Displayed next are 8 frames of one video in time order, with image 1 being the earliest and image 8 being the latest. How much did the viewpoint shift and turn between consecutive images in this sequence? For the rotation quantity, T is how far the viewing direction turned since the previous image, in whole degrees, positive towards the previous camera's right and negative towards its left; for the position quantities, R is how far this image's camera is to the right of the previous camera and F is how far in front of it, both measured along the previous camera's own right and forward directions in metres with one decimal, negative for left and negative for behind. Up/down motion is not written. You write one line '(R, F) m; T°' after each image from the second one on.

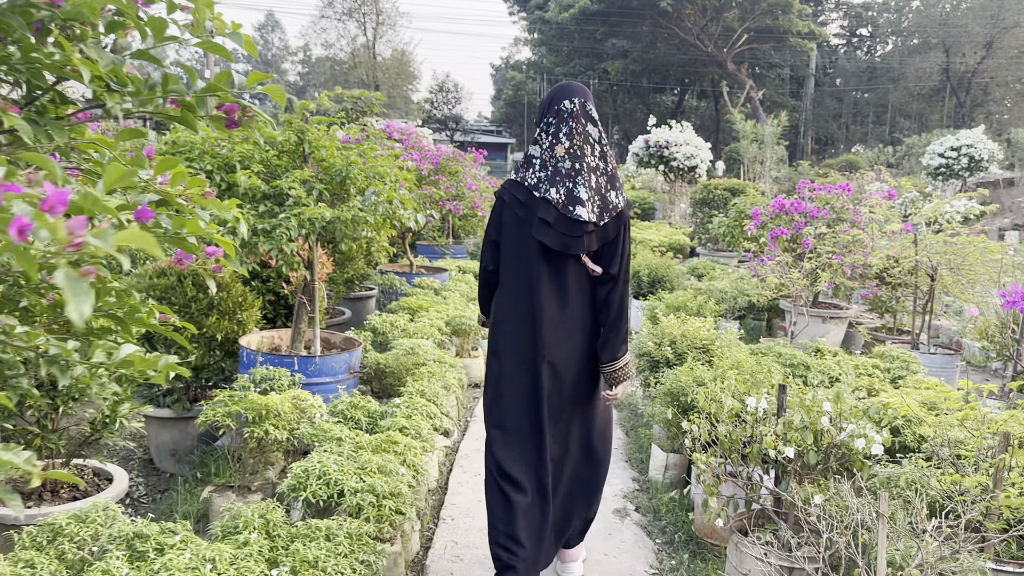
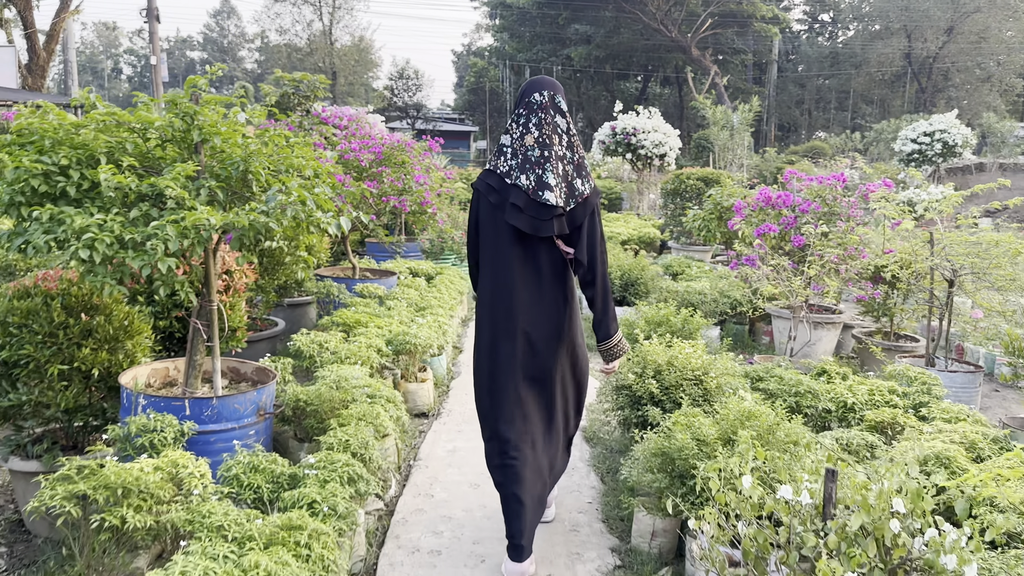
(+0.1, +0.7) m; +2°
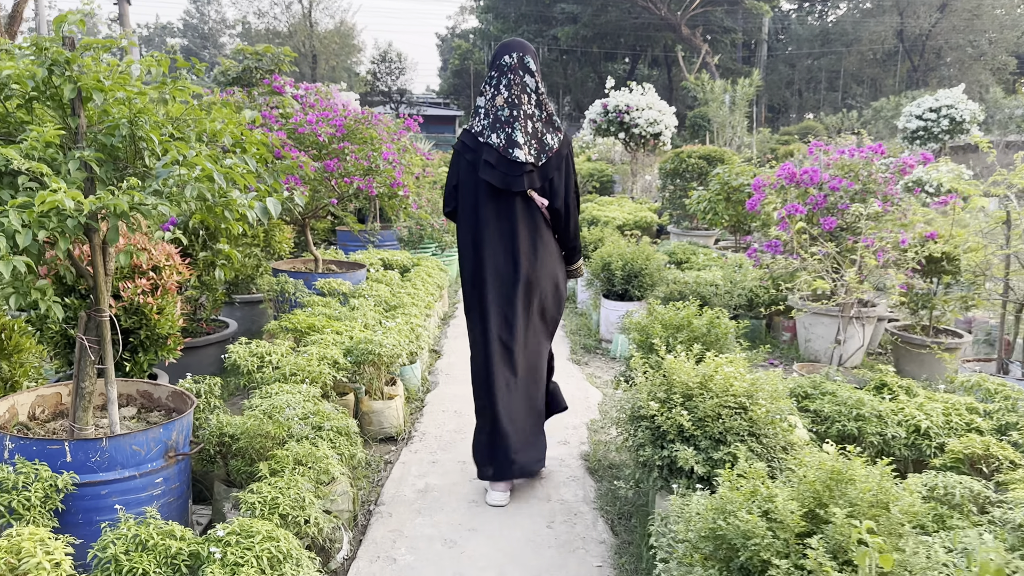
(0.0, +0.7) m; +1°
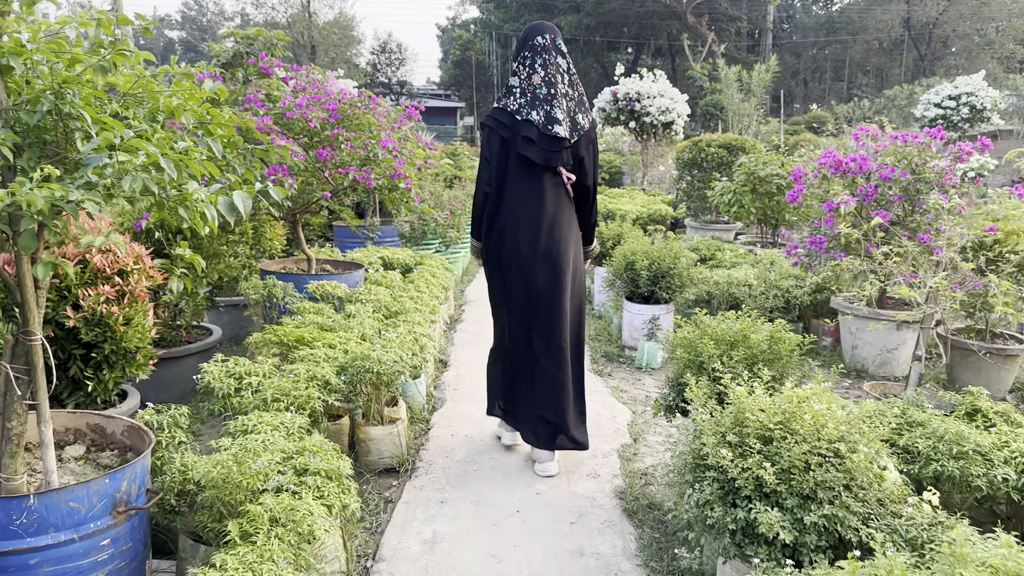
(-0.1, +0.5) m; 0°
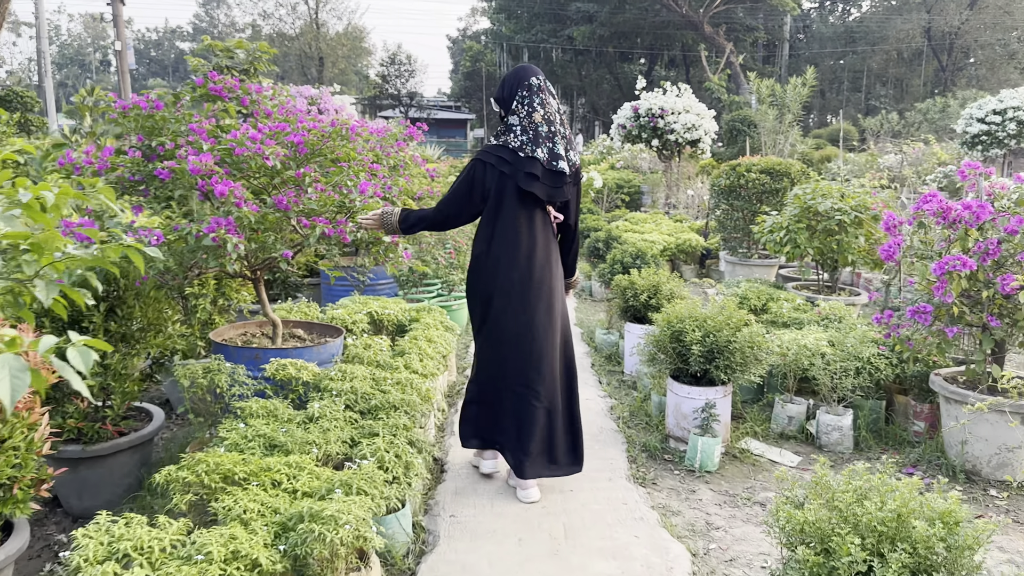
(0.0, +0.9) m; -1°
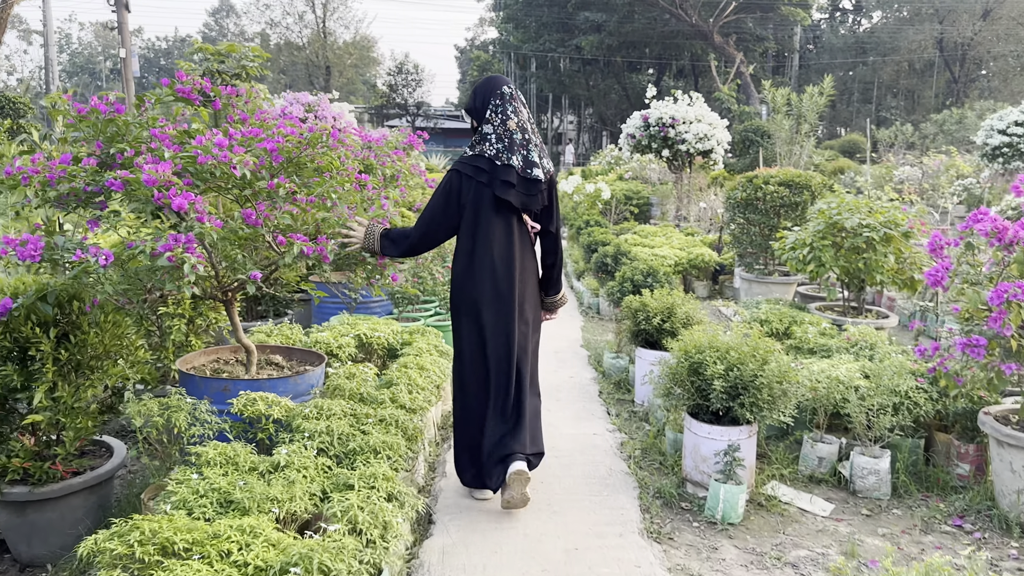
(0.0, +0.4) m; 0°
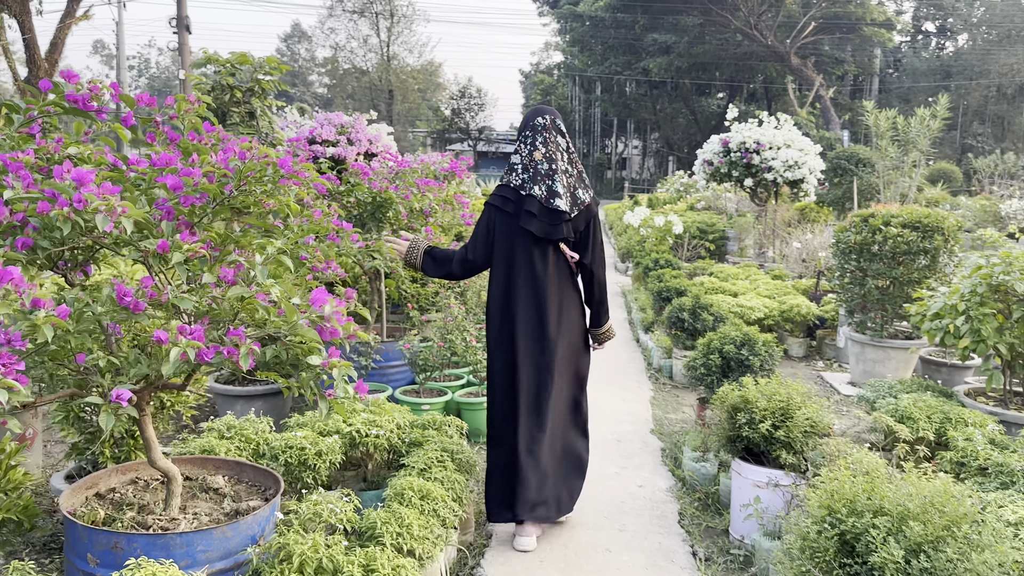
(0.0, +1.1) m; -4°
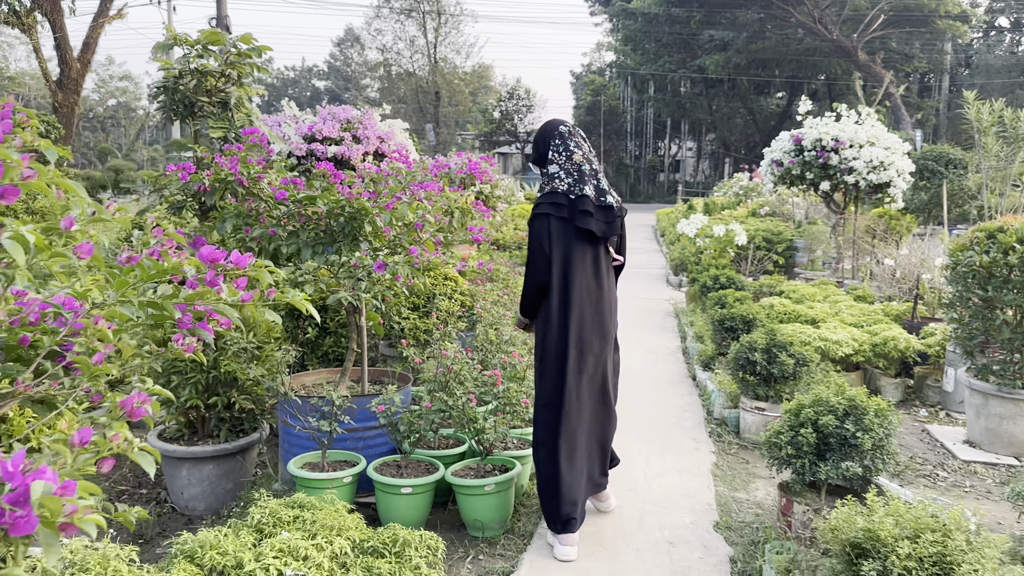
(+0.1, +1.0) m; -4°
